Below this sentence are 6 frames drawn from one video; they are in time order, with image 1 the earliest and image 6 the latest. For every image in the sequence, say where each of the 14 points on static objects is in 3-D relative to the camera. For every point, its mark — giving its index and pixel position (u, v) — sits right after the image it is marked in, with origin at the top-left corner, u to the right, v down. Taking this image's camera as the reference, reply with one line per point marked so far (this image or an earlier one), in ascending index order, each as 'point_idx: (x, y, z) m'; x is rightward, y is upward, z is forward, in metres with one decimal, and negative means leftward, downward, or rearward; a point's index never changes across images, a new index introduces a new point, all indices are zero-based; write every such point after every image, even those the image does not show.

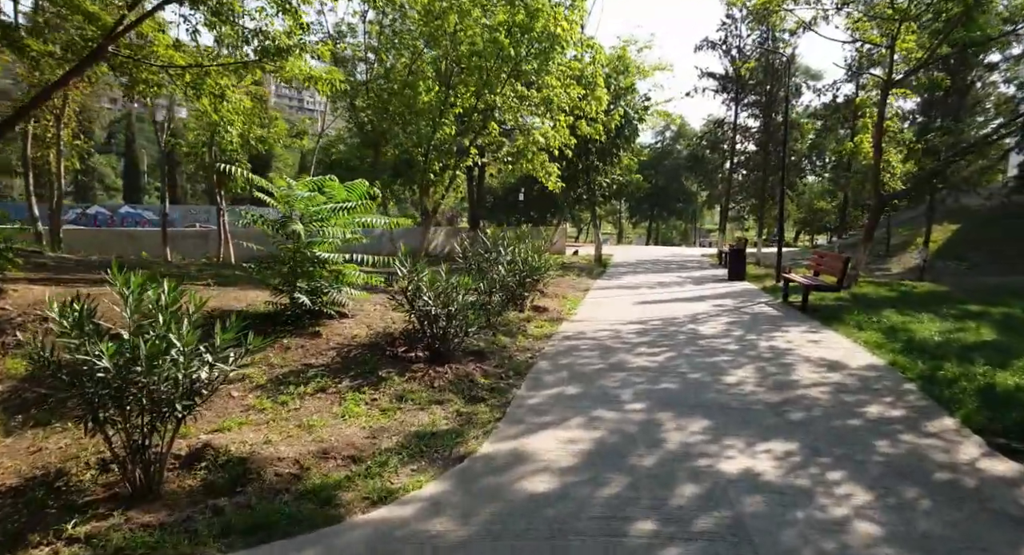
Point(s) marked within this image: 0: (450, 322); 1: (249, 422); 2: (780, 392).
0: (-0.6, -0.4, +6.6) m
1: (-1.9, -1.1, +4.9) m
2: (+2.4, -1.0, +6.0) m
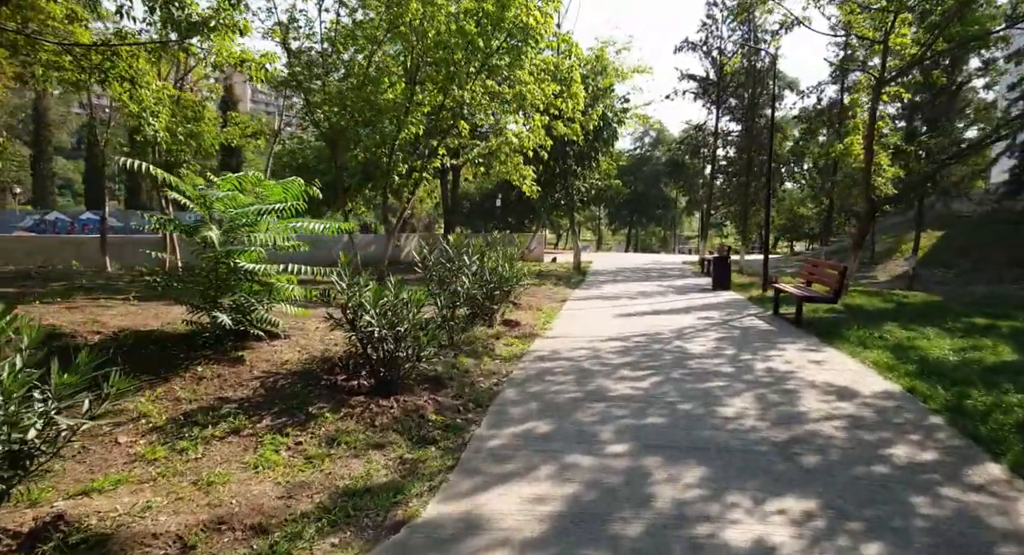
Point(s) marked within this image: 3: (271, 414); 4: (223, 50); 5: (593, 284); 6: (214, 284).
0: (-0.9, -0.6, +5.6) m
1: (-2.2, -1.2, +3.9) m
2: (+2.1, -1.1, +5.1) m
3: (-1.7, -1.0, +4.8) m
4: (-3.0, +2.4, +7.0) m
5: (+2.2, -0.2, +18.2) m
6: (-2.5, -0.1, +5.7) m
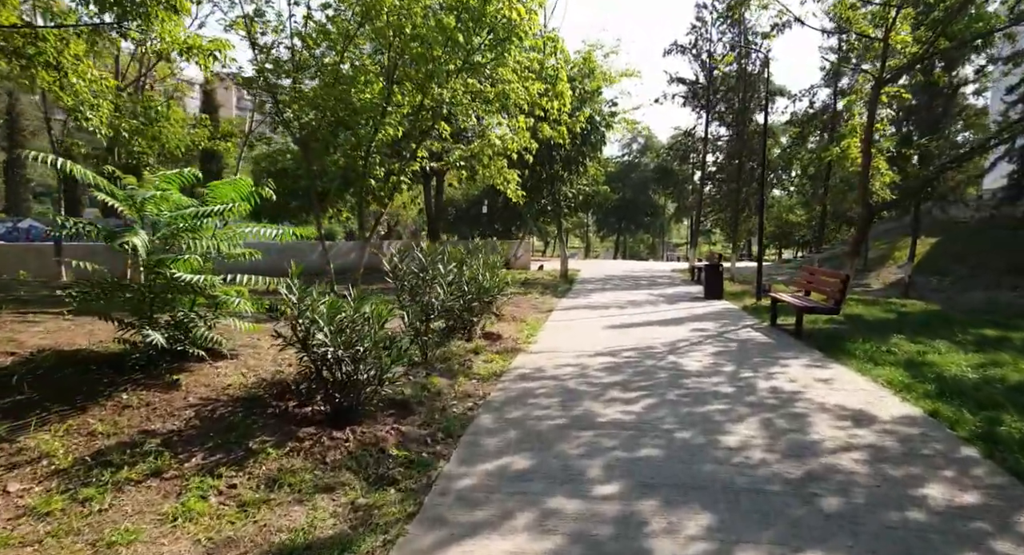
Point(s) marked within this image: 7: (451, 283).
0: (-1.1, -0.6, +4.9) m
1: (-2.4, -1.2, +3.2) m
2: (+1.9, -1.2, +4.5) m
3: (-1.9, -1.1, +4.1) m
4: (-3.2, +2.3, +6.3) m
5: (+1.8, -0.4, +17.5) m
6: (-2.7, -0.1, +5.0) m
7: (-0.7, -0.1, +7.7) m
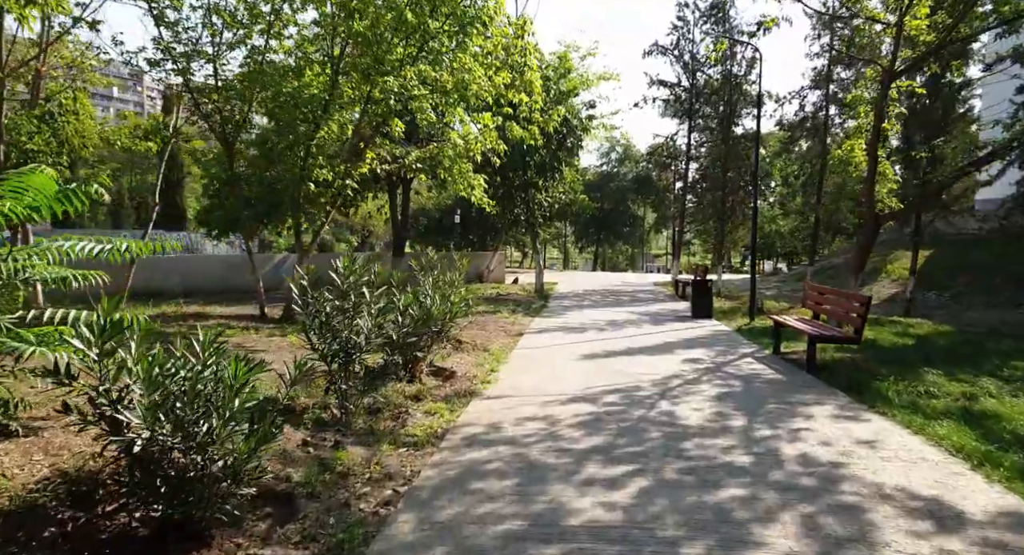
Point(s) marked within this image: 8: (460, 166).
0: (-1.5, -0.8, +3.2) m
1: (-2.7, -1.4, +1.4) m
2: (+1.6, -1.4, +2.9) m
3: (-2.2, -1.3, +2.4) m
4: (-3.7, +2.1, +4.6) m
5: (+1.0, -0.8, +15.9) m
6: (-3.1, -0.4, +3.2) m
7: (-1.2, -0.3, +6.0) m
8: (-1.0, +2.1, +12.2) m
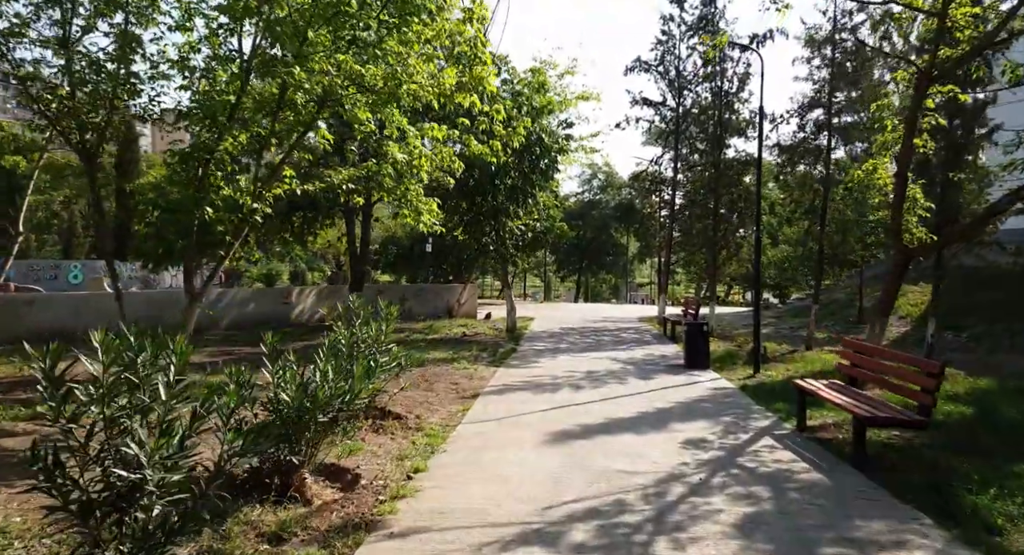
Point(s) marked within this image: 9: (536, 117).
0: (-1.9, -1.1, +0.8) m
1: (-3.1, -1.7, -1.0) m
2: (+1.1, -1.7, +0.6) m
3: (-2.7, -1.5, 0.0) m
4: (-4.1, +1.7, +2.4) m
5: (+0.3, -1.6, +13.6) m
6: (-3.5, -0.7, +0.9) m
7: (-1.7, -0.7, +3.7) m
8: (-1.6, +1.4, +10.0) m
9: (+0.6, +4.1, +17.1) m
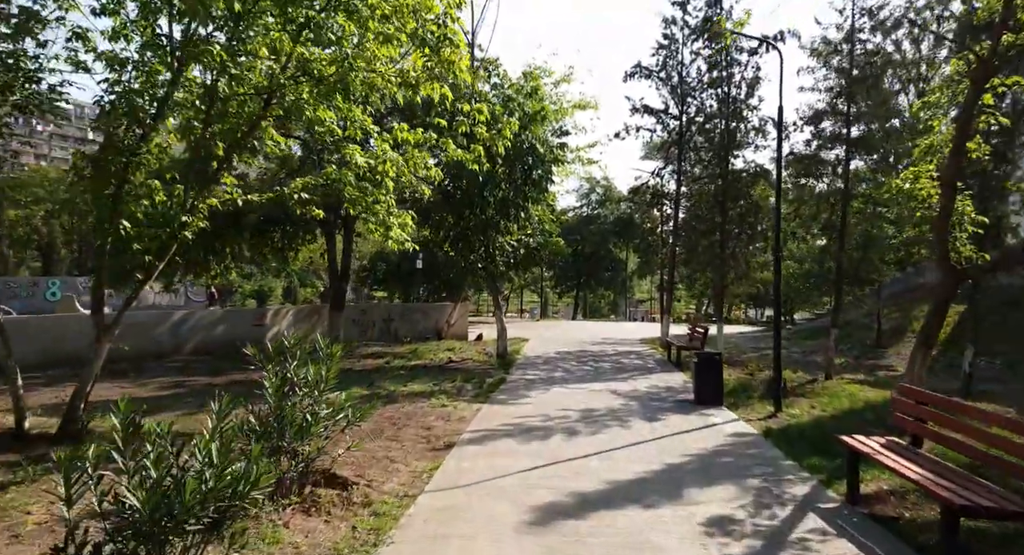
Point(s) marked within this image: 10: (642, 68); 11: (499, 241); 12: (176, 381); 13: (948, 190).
0: (-2.1, -1.3, -0.7) m
1: (-3.3, -1.7, -2.5) m
2: (+0.9, -1.8, -0.9) m
3: (-2.9, -1.6, -1.5) m
4: (-4.3, +1.5, +0.9) m
5: (0.0, -2.0, +12.1) m
6: (-3.7, -0.8, -0.6) m
7: (-1.9, -0.9, +2.3) m
8: (-1.9, +1.1, +8.6) m
9: (+0.4, +3.6, +15.7) m
10: (+3.8, +6.1, +19.5) m
11: (-0.3, +0.9, +16.0) m
12: (-6.6, -2.0, +13.1) m
13: (+5.5, +1.1, +8.5) m
